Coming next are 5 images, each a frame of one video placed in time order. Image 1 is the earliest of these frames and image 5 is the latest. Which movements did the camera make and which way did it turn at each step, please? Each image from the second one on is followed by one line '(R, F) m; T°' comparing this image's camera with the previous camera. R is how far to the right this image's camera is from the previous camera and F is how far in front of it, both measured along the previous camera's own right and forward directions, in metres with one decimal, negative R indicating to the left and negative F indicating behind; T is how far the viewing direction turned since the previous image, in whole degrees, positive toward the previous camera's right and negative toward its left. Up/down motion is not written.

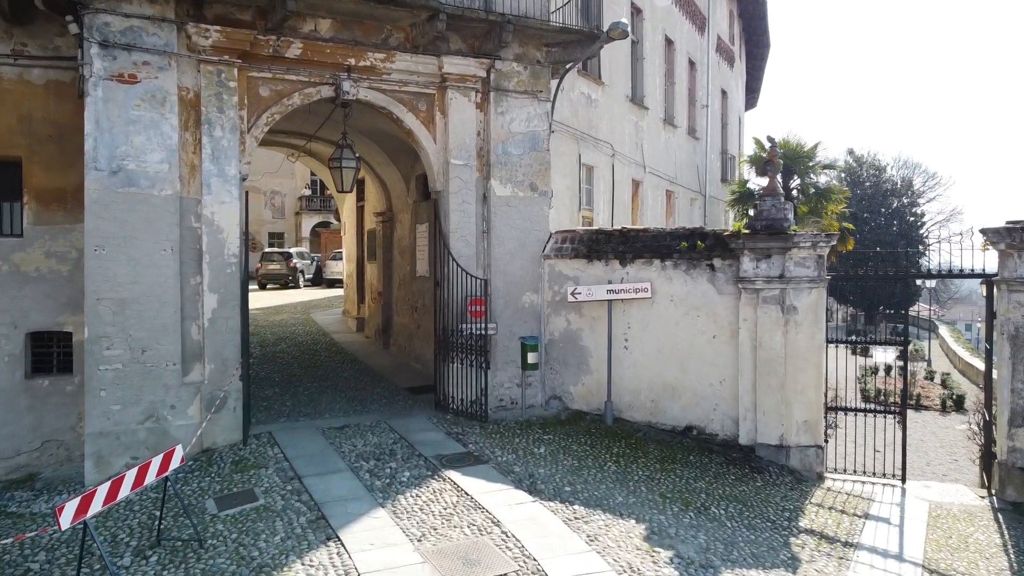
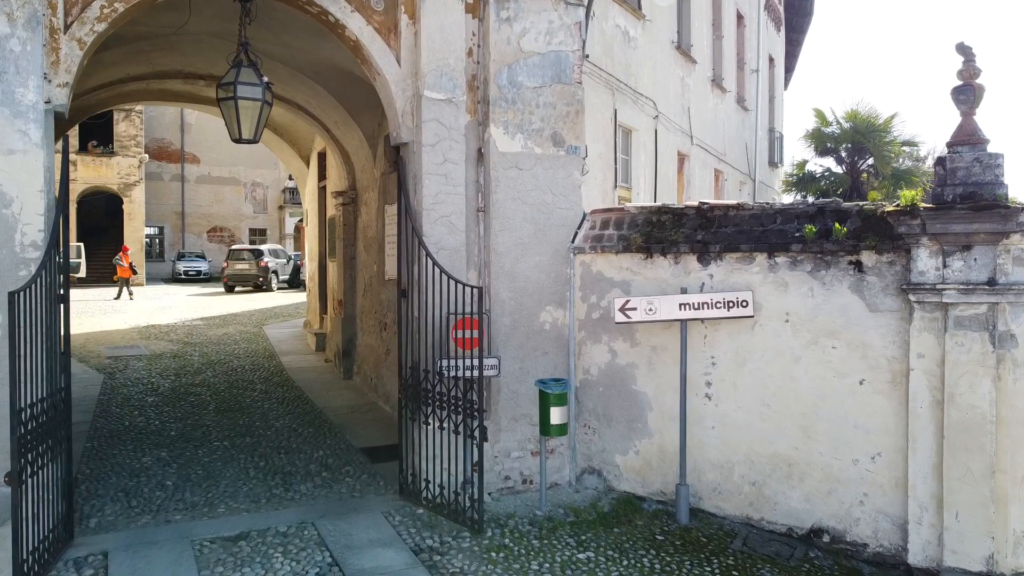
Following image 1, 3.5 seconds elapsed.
(0.0, +3.1) m; 0°
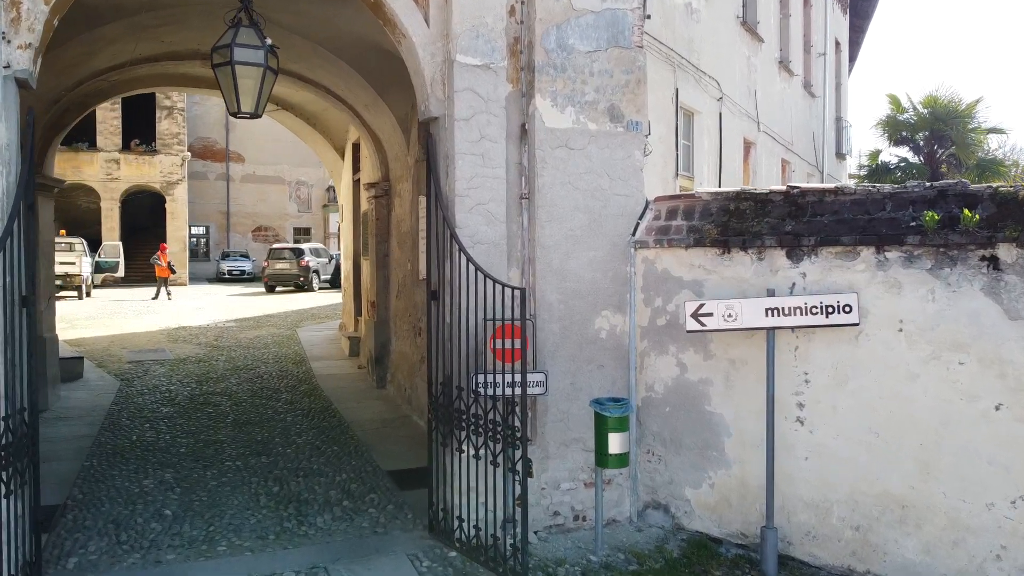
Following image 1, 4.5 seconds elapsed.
(0.0, +0.8) m; -3°
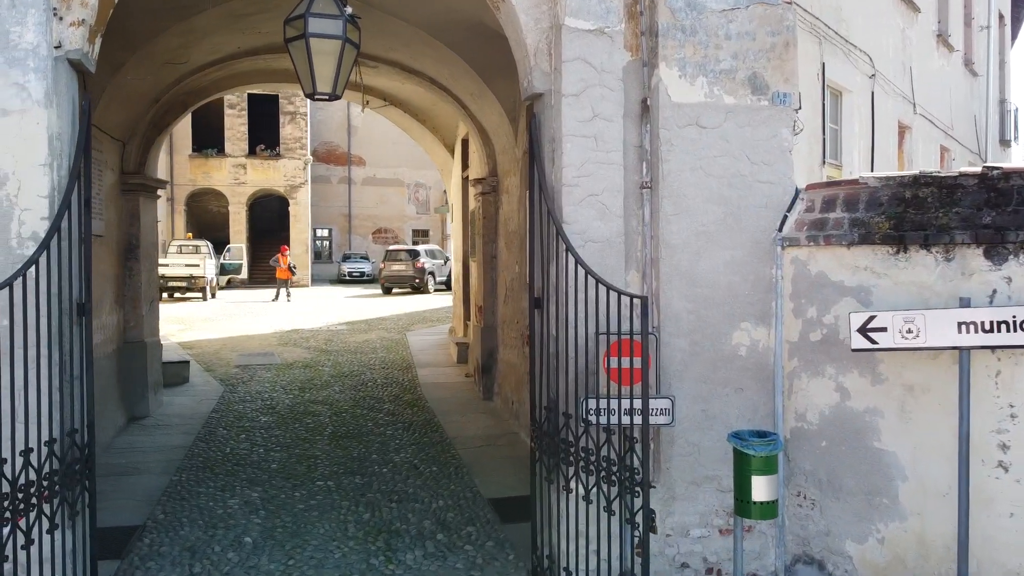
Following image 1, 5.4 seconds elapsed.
(0.0, +0.7) m; -8°
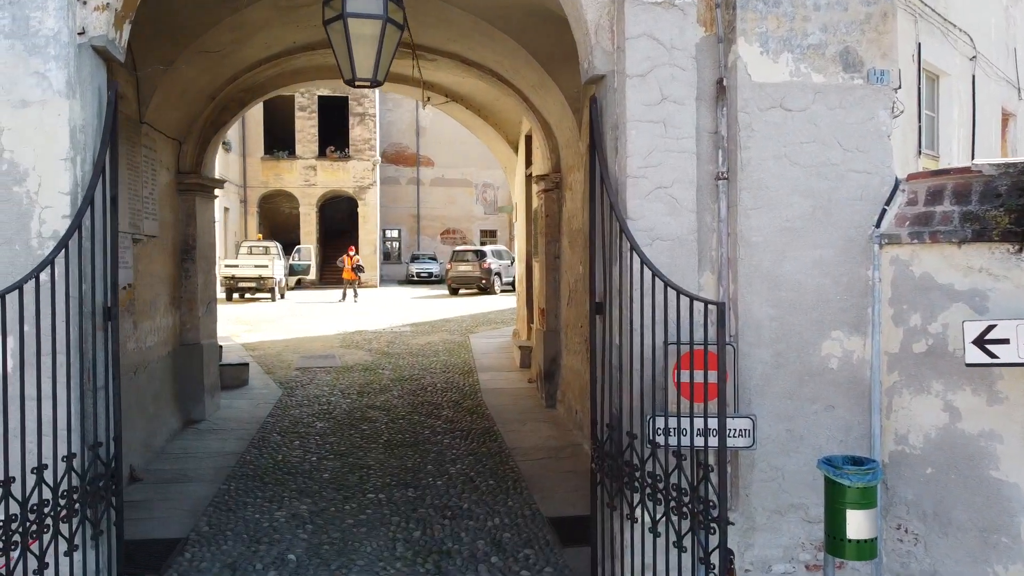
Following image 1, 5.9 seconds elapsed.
(0.0, +0.3) m; -5°
